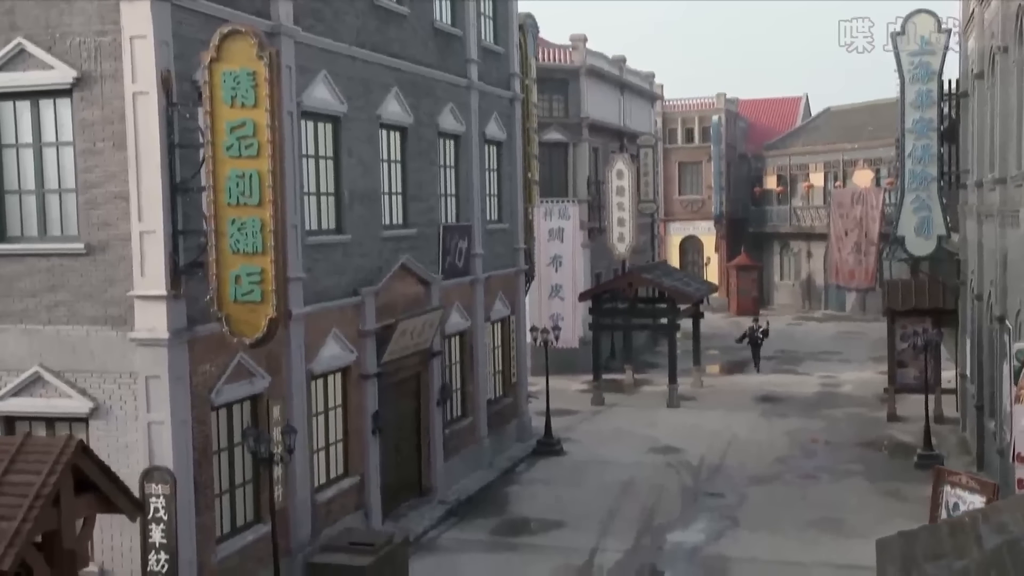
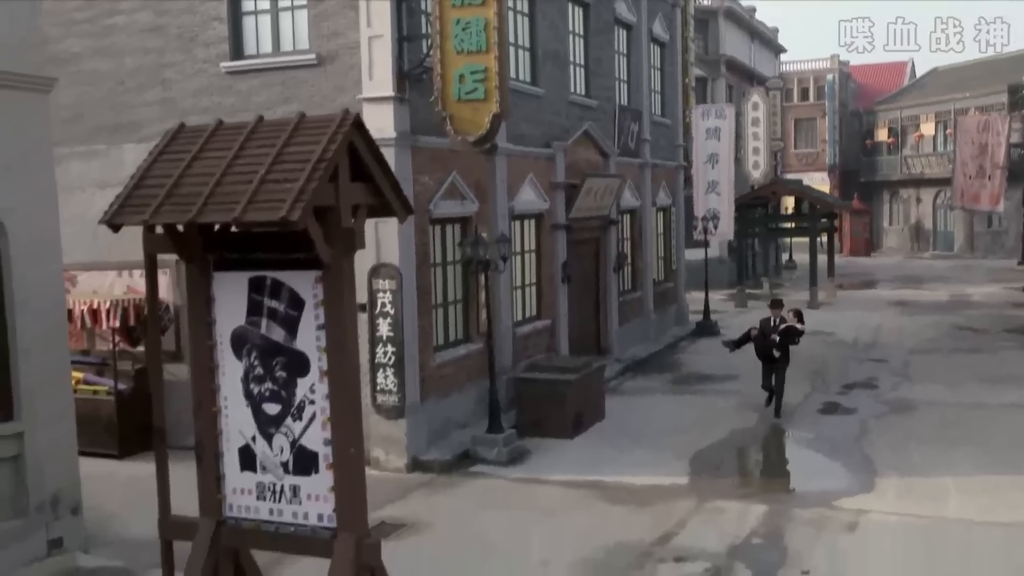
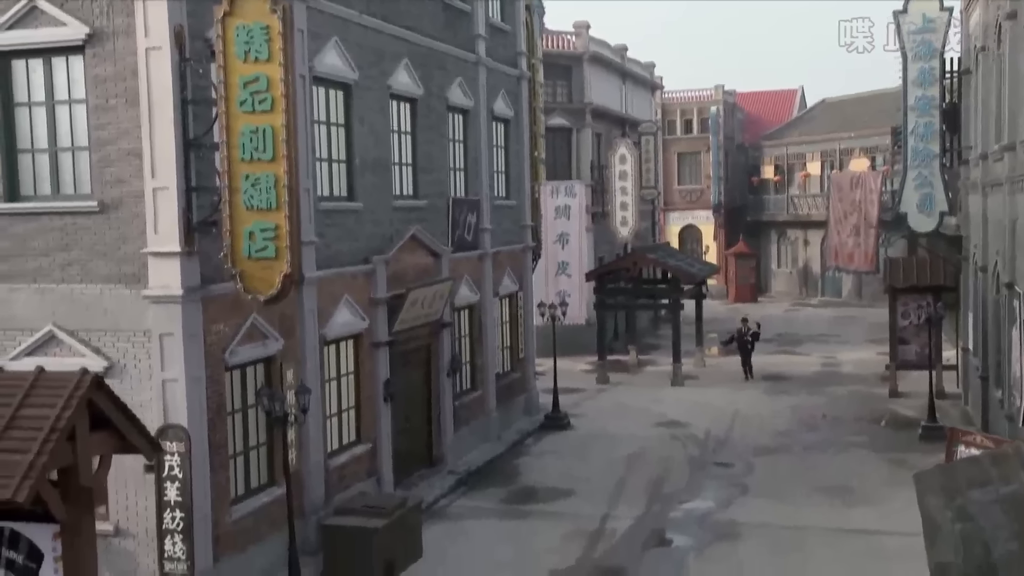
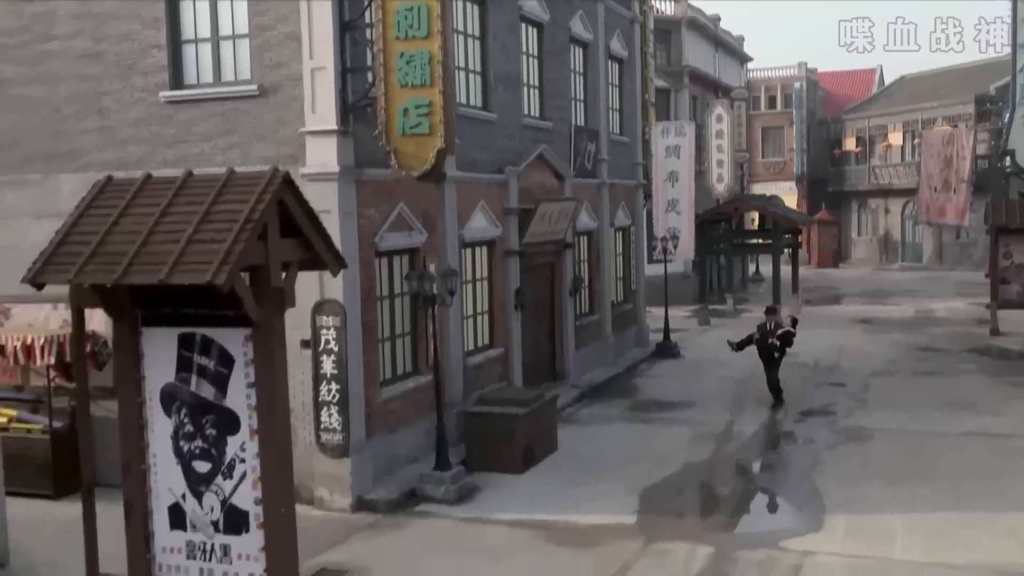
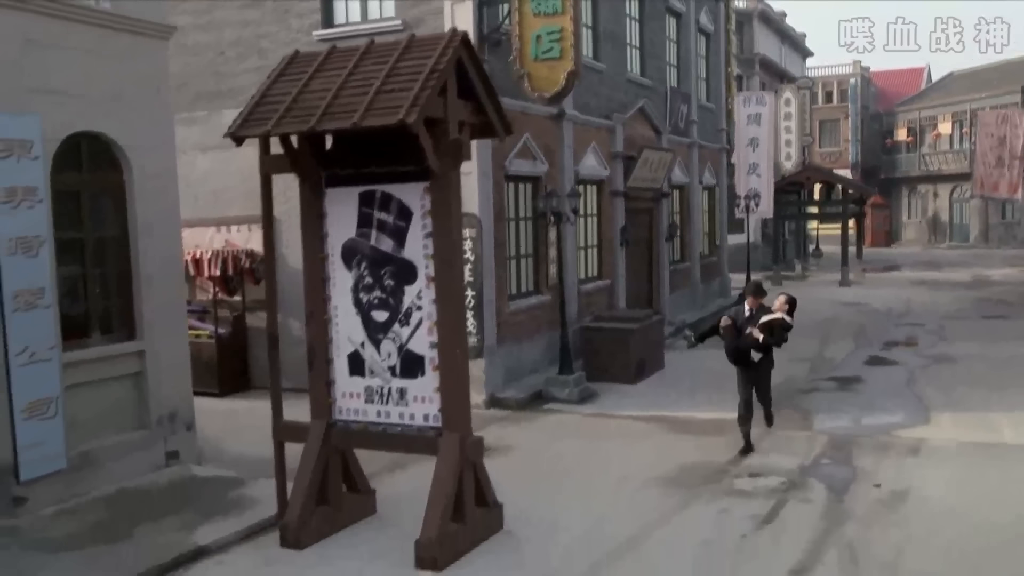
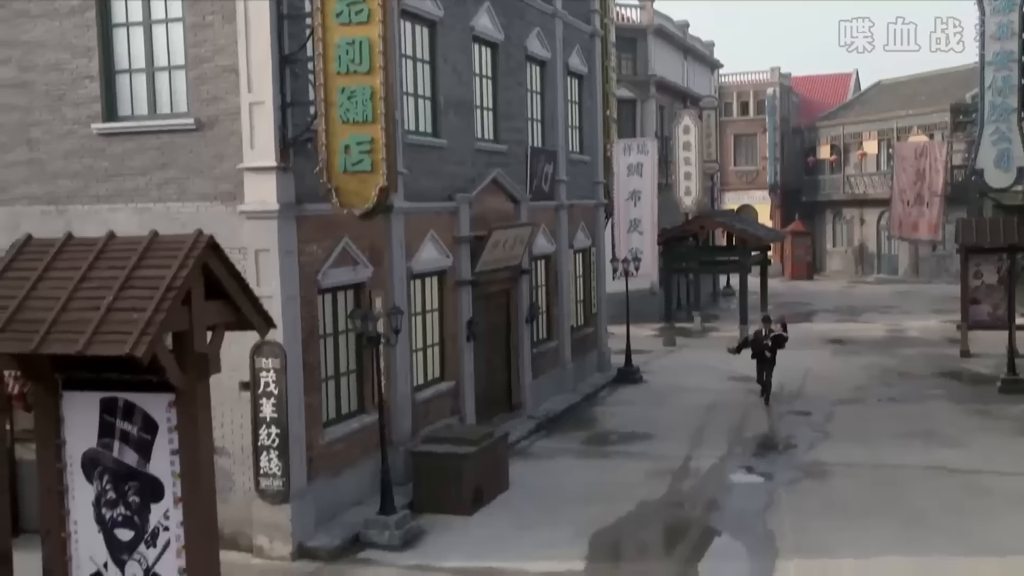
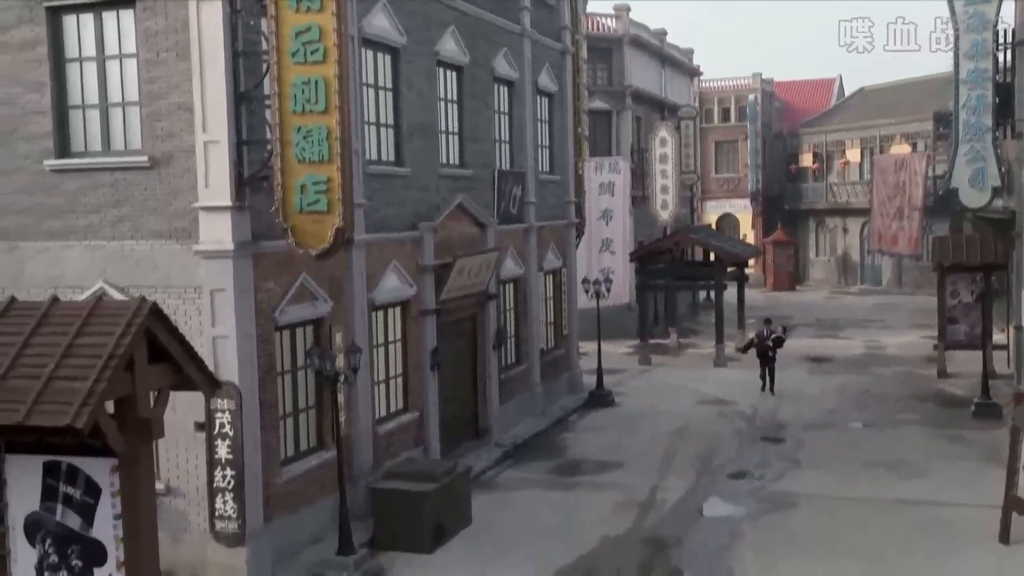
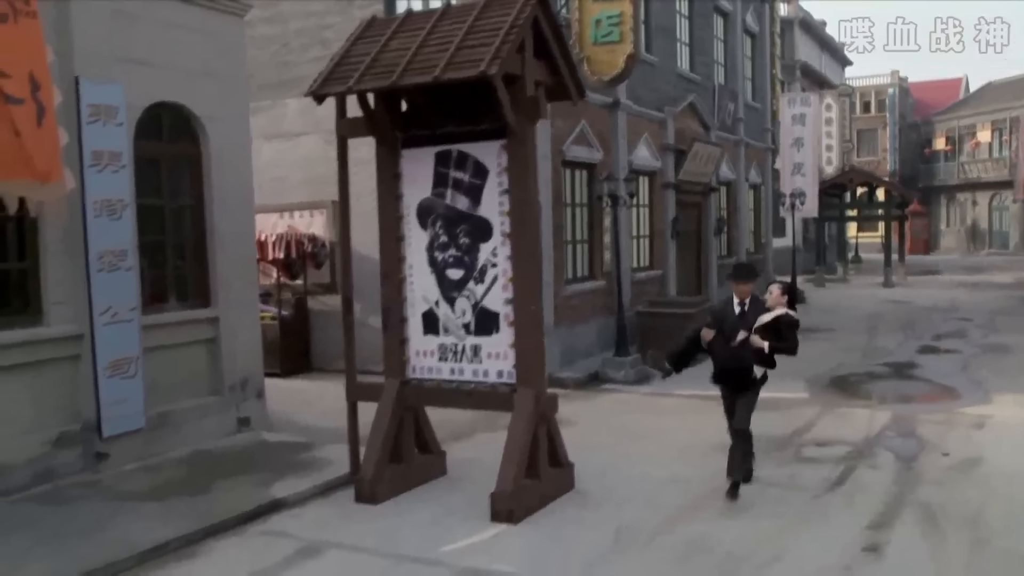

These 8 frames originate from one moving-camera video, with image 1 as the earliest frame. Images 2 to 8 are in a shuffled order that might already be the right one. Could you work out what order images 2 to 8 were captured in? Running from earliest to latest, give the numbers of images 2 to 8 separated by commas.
3, 7, 6, 4, 2, 5, 8
